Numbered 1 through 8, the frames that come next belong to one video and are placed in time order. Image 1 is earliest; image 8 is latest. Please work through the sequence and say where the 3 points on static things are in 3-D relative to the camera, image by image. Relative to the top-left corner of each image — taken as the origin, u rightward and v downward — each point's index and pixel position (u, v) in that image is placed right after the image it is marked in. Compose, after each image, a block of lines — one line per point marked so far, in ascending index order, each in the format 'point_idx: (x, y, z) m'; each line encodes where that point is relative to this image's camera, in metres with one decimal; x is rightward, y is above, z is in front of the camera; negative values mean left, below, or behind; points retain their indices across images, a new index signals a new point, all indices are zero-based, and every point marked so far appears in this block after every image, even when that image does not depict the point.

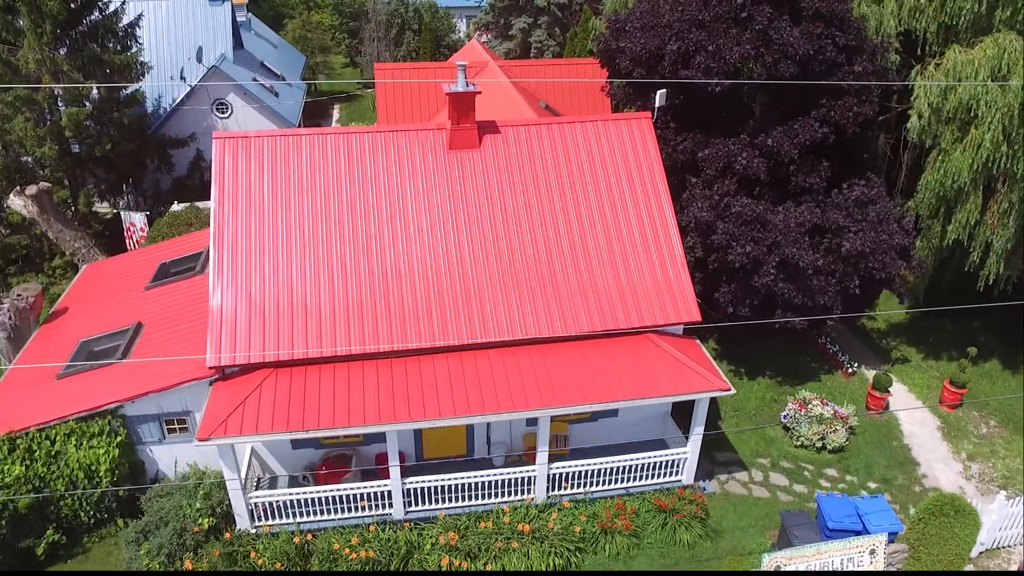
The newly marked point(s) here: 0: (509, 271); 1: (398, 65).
0: (-0.1, +0.2, +12.2) m
1: (-3.3, +6.3, +18.1) m
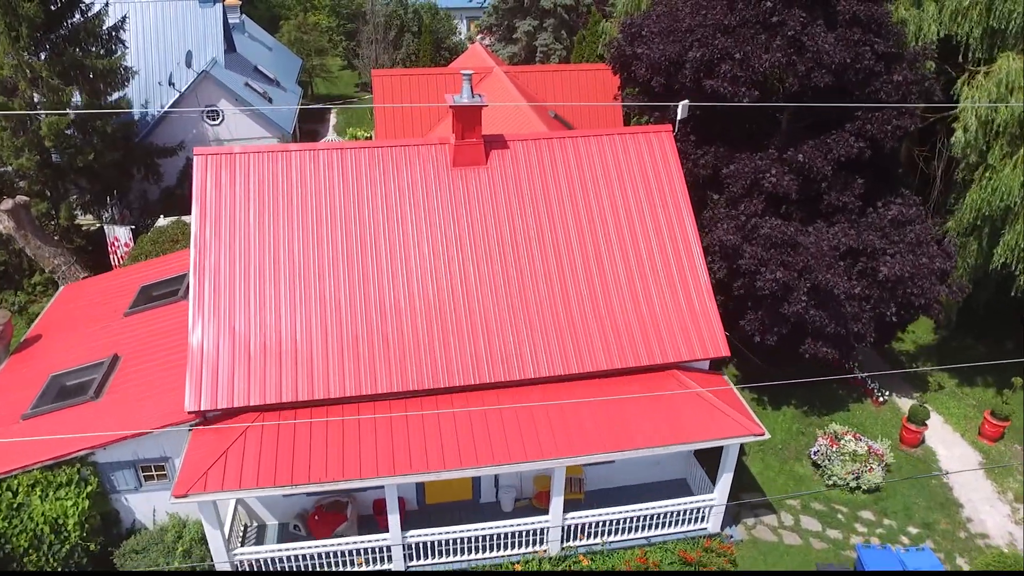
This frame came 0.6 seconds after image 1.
0: (+0.1, -0.3, +11.2) m
1: (-3.1, +5.8, +17.0) m
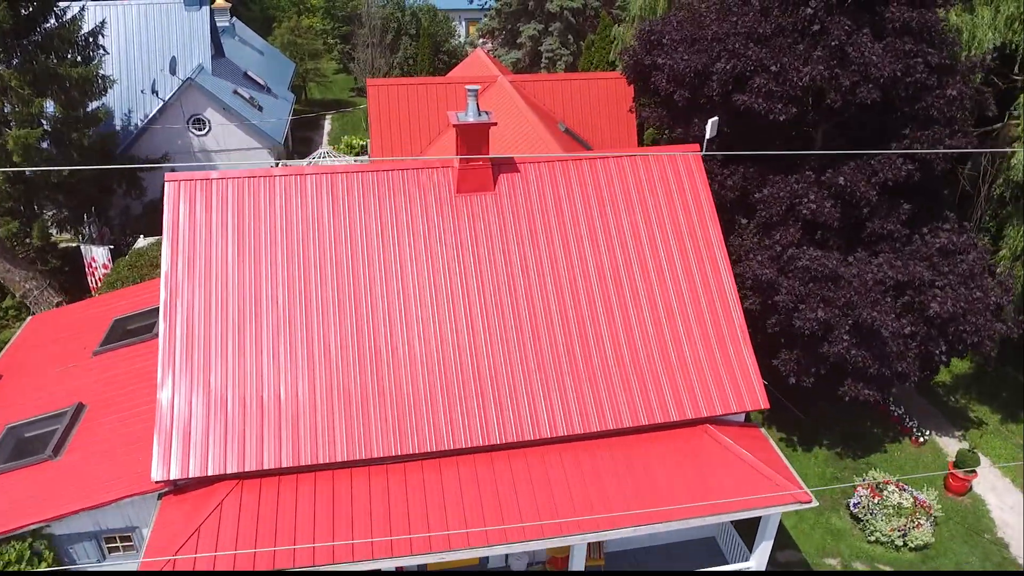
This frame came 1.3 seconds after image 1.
0: (+0.3, -1.0, +9.9) m
1: (-3.0, +5.1, +15.8) m
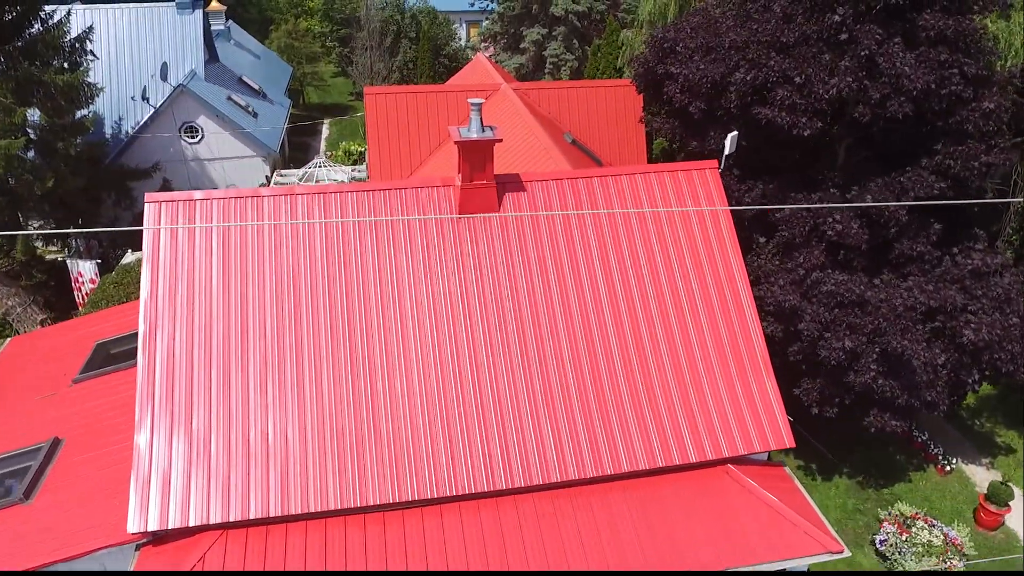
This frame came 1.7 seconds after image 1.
0: (+0.4, -1.4, +9.2) m
1: (-2.9, +4.7, +15.1) m
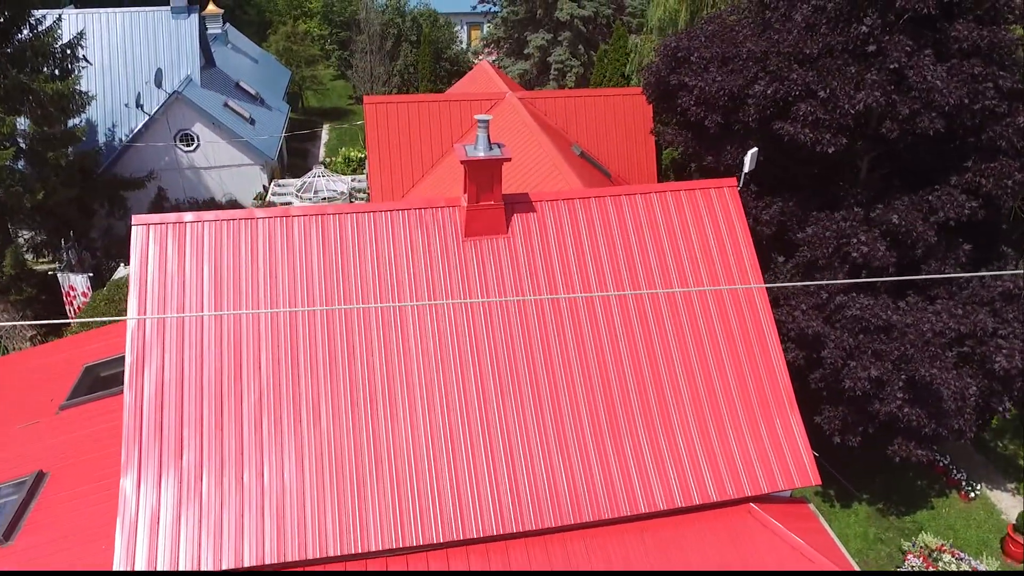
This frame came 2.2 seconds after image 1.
0: (+0.5, -1.8, +8.7) m
1: (-2.7, +4.3, +14.5) m
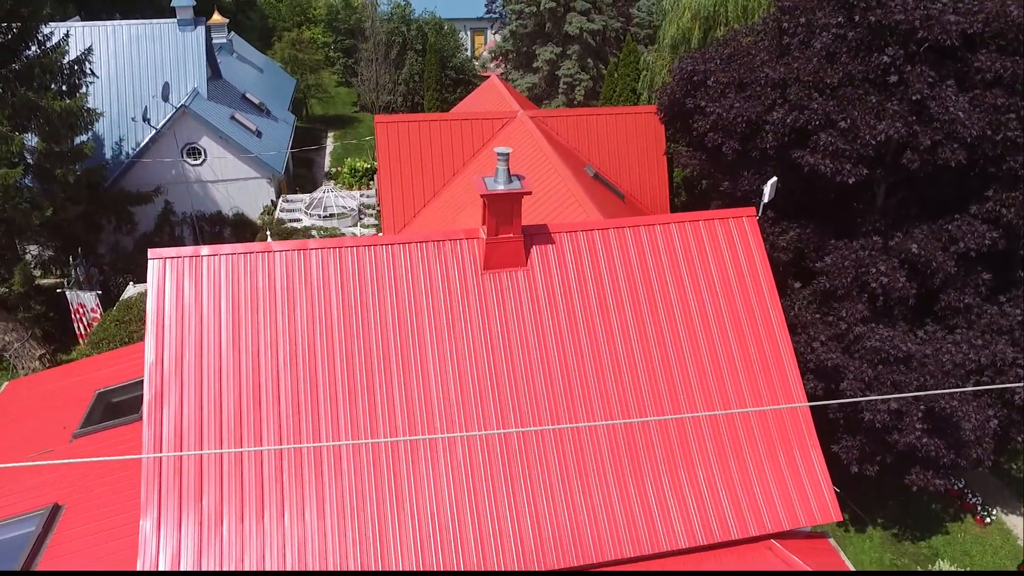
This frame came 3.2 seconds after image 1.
0: (+0.8, -2.3, +8.6) m
1: (-2.5, +3.8, +14.5) m
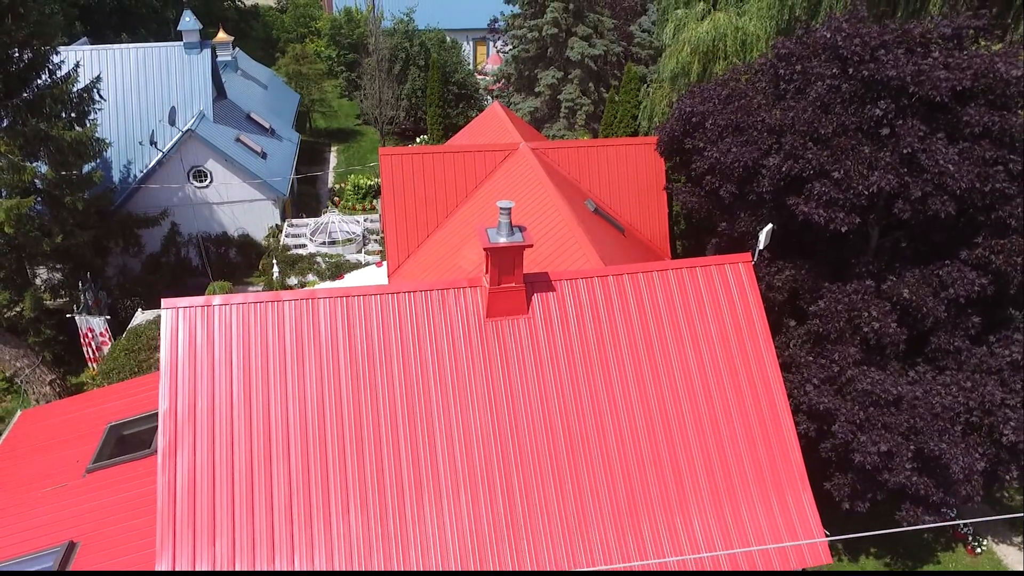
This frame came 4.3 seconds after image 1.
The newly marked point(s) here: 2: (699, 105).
0: (+0.8, -3.0, +8.9) m
1: (-2.4, +3.1, +14.7) m
2: (+3.7, +3.6, +12.6) m
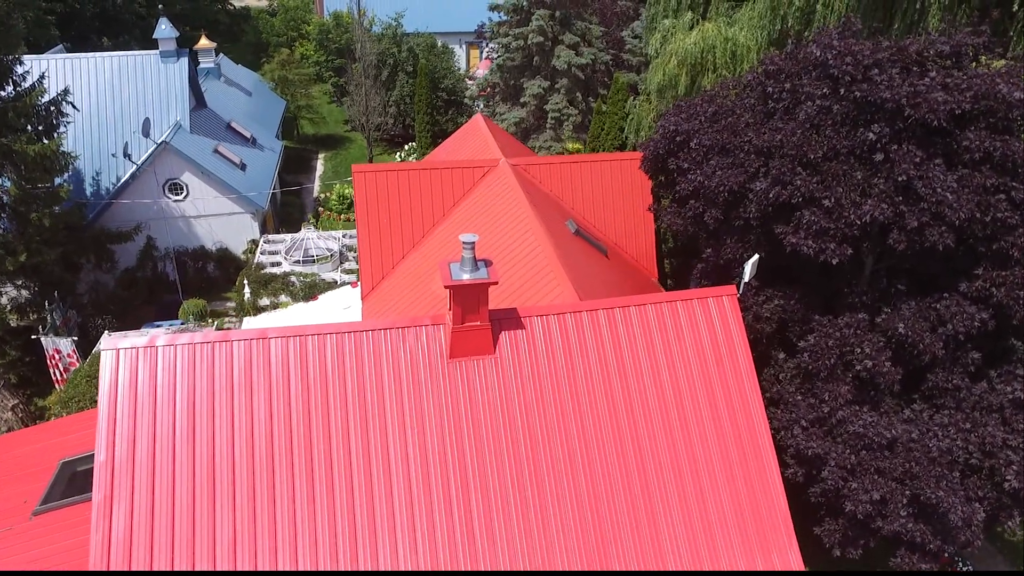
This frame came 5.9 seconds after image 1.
0: (+0.4, -3.5, +8.3) m
1: (-2.9, +2.6, +14.1) m
2: (+3.2, +3.1, +11.9) m
